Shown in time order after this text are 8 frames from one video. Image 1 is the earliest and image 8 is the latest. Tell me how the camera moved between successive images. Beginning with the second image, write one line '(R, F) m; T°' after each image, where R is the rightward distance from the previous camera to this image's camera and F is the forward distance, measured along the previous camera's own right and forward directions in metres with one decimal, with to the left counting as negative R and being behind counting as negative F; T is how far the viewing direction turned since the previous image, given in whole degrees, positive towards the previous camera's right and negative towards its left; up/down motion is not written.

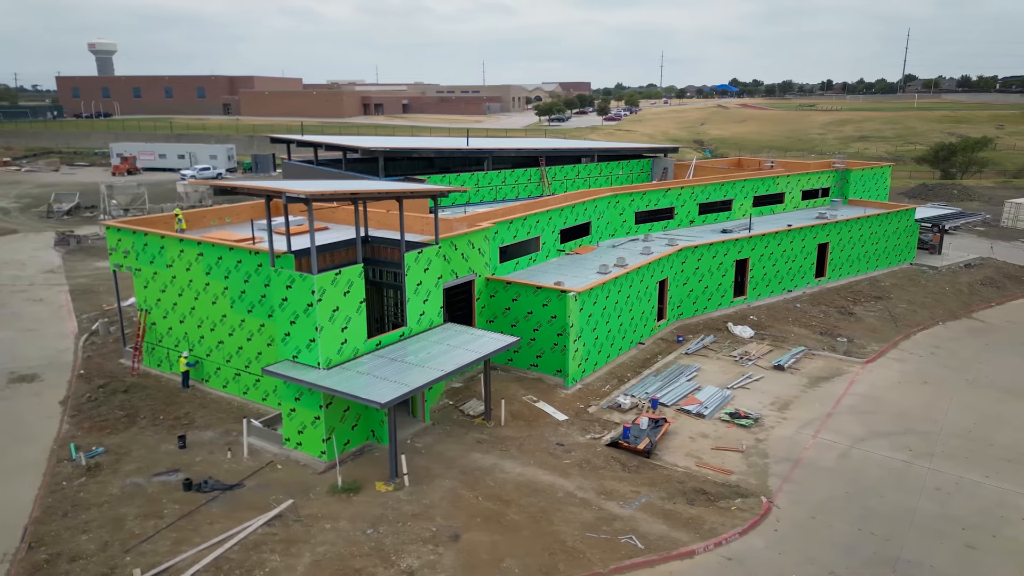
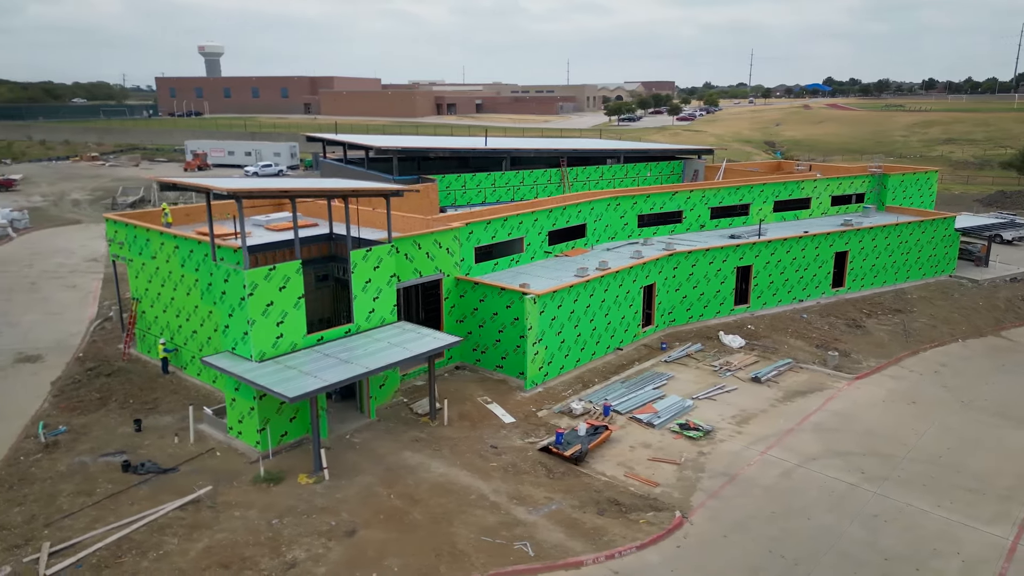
(+3.5, +0.2) m; -6°
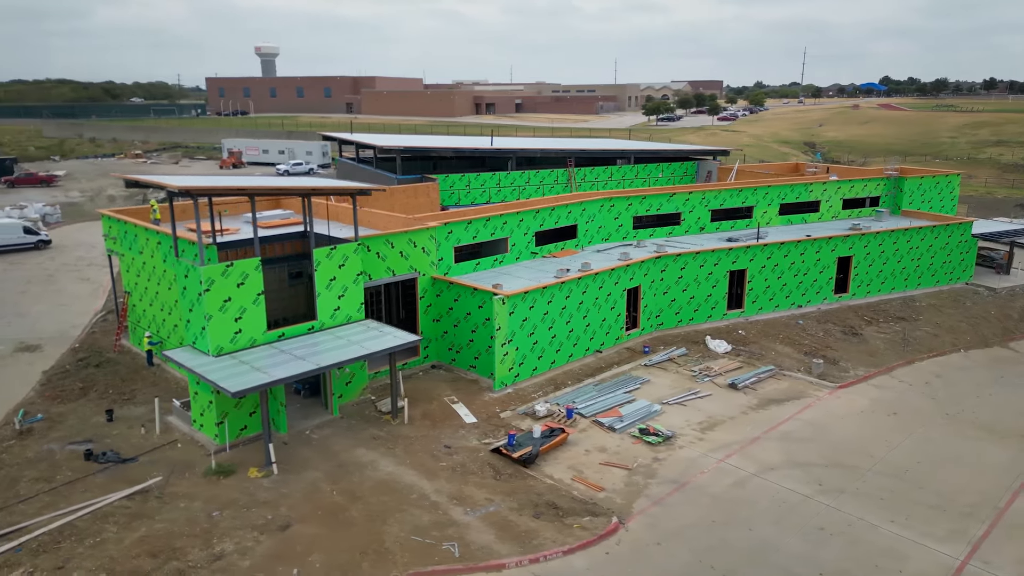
(+2.2, +0.1) m; -3°
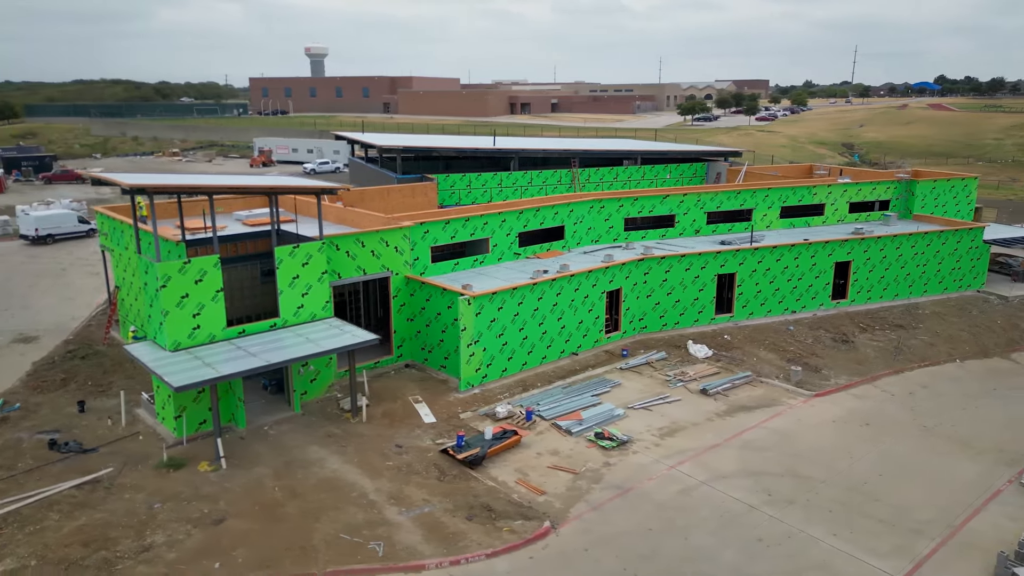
(+2.2, +0.1) m; -3°
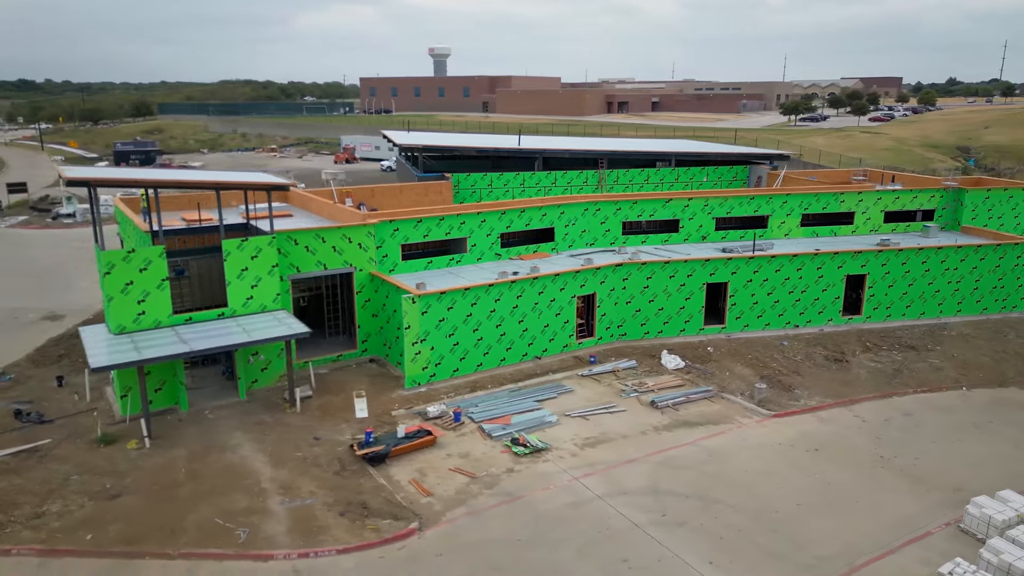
(+4.7, +0.5) m; -9°
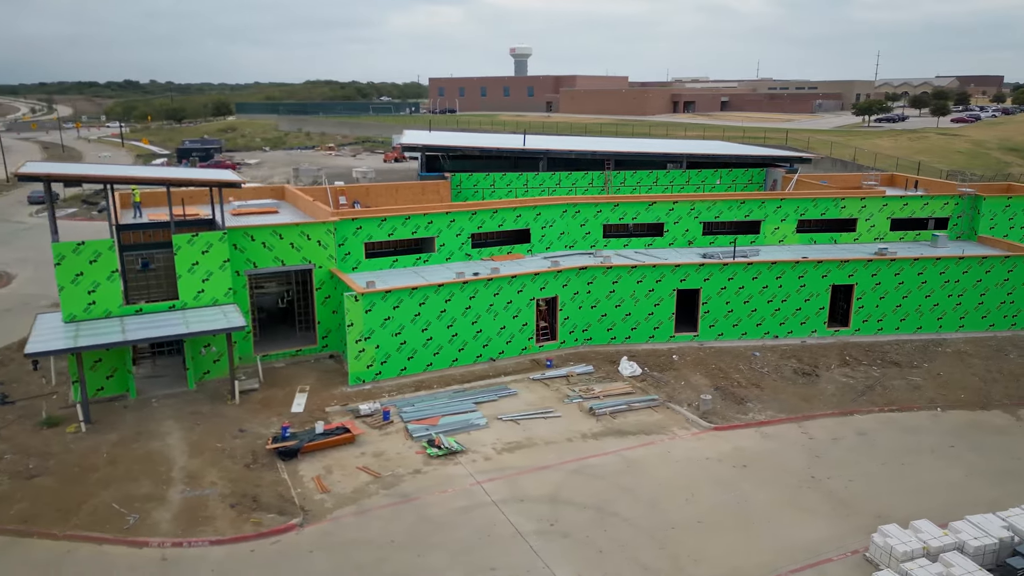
(+3.8, +0.3) m; -6°
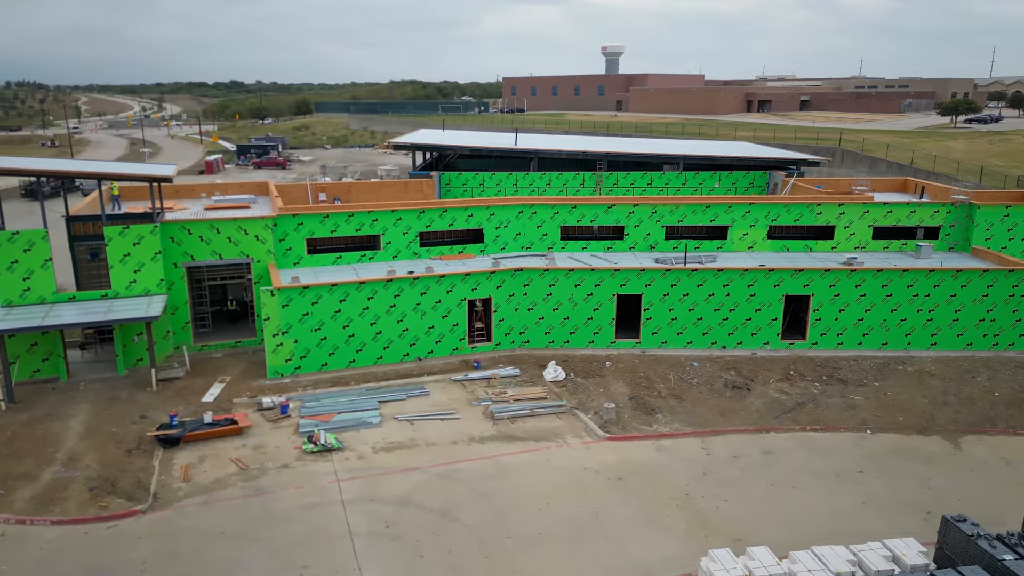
(+5.0, +0.5) m; -6°
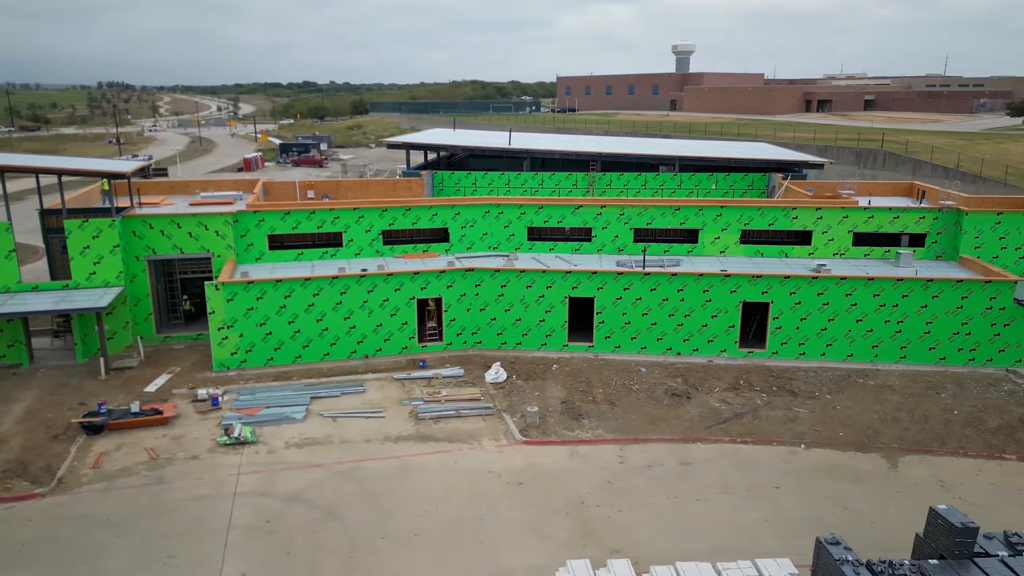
(+3.7, +0.3) m; -5°
